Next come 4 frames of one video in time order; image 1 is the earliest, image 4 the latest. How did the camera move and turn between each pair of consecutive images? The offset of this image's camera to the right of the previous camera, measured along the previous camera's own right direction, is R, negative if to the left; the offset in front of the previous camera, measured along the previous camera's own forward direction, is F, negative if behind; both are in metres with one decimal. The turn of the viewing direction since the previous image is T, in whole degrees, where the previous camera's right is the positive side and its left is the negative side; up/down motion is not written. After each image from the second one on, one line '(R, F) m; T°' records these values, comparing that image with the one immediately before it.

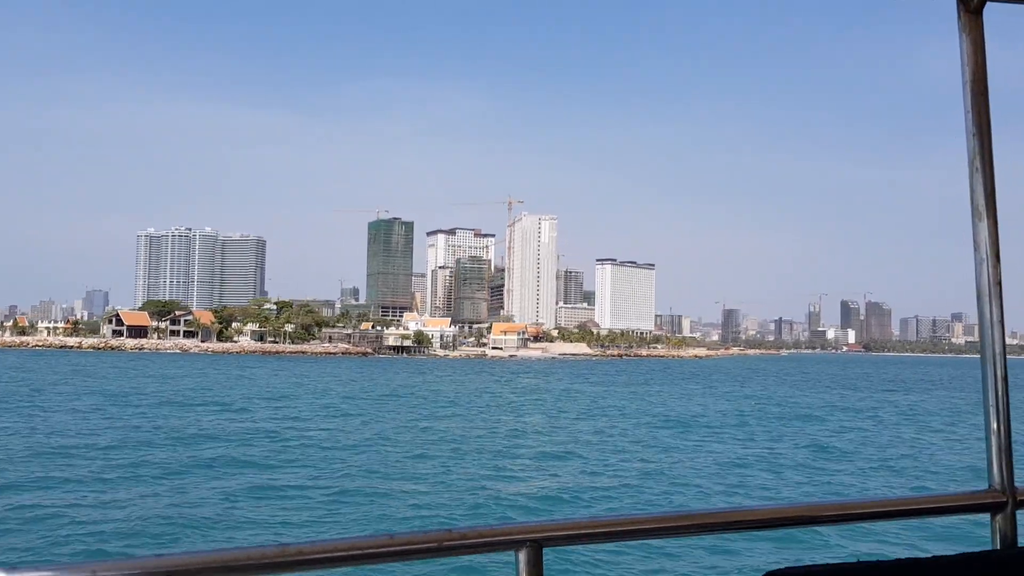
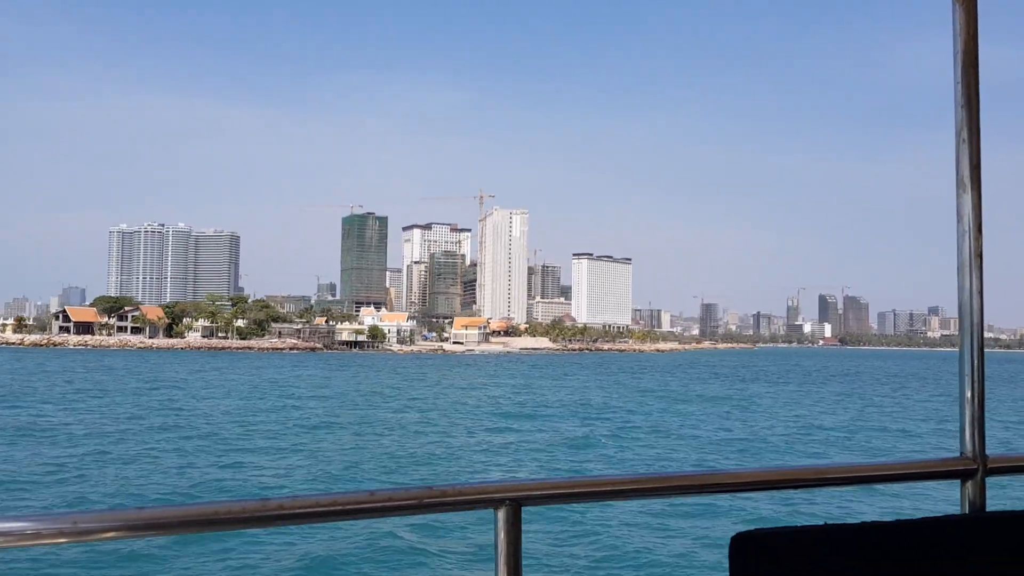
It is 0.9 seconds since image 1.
(+1.1, +0.1) m; +1°
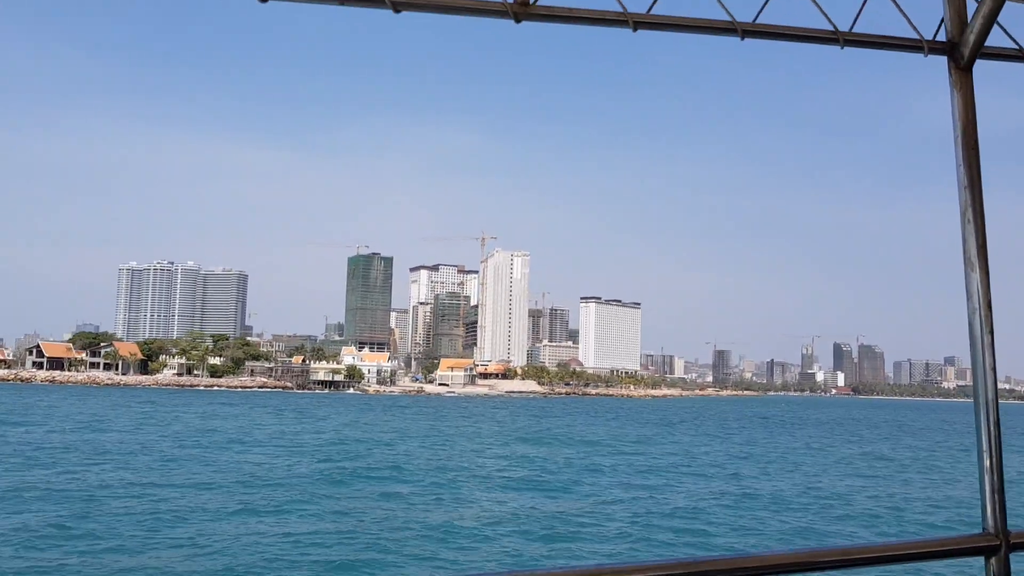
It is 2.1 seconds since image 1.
(+1.4, +0.3) m; -2°
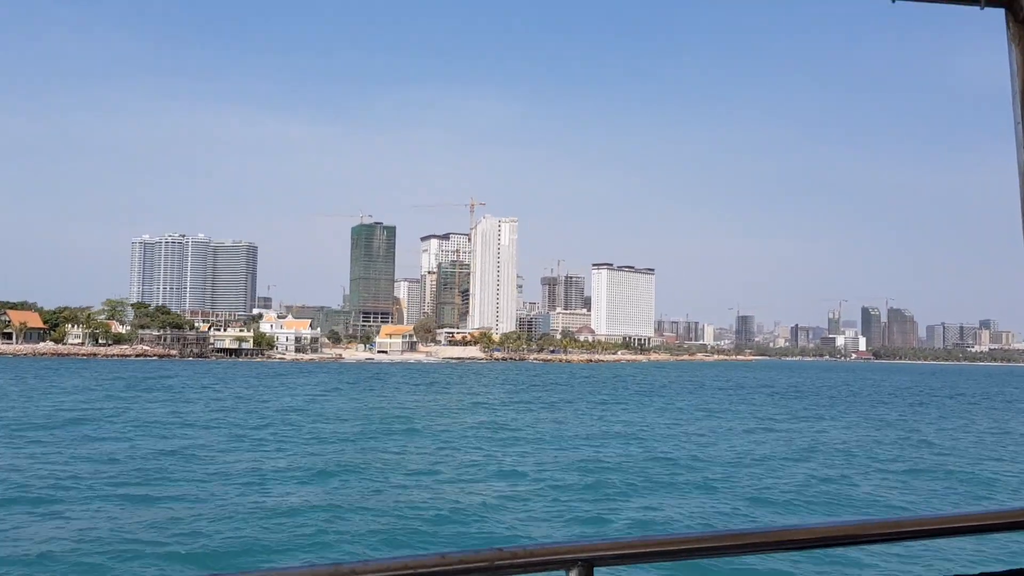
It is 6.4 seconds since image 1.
(+4.8, +1.0) m; -5°
